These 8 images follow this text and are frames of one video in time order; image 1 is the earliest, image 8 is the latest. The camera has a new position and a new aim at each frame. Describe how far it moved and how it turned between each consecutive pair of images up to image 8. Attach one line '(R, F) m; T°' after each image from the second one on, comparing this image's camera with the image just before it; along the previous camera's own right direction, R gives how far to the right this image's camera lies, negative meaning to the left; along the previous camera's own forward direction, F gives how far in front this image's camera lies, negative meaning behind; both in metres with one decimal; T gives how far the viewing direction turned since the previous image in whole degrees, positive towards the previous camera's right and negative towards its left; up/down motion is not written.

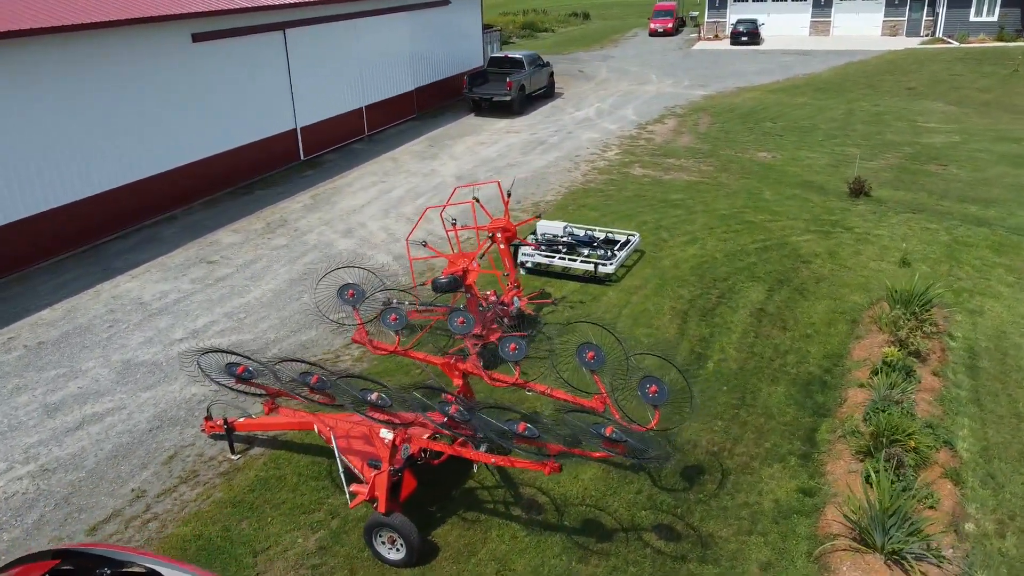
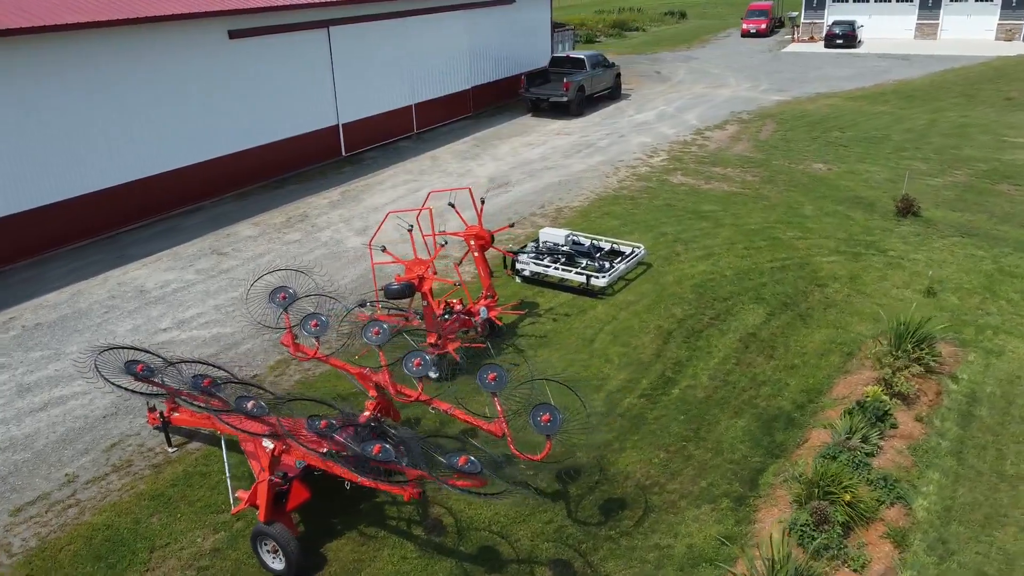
(+1.6, +0.4) m; -7°
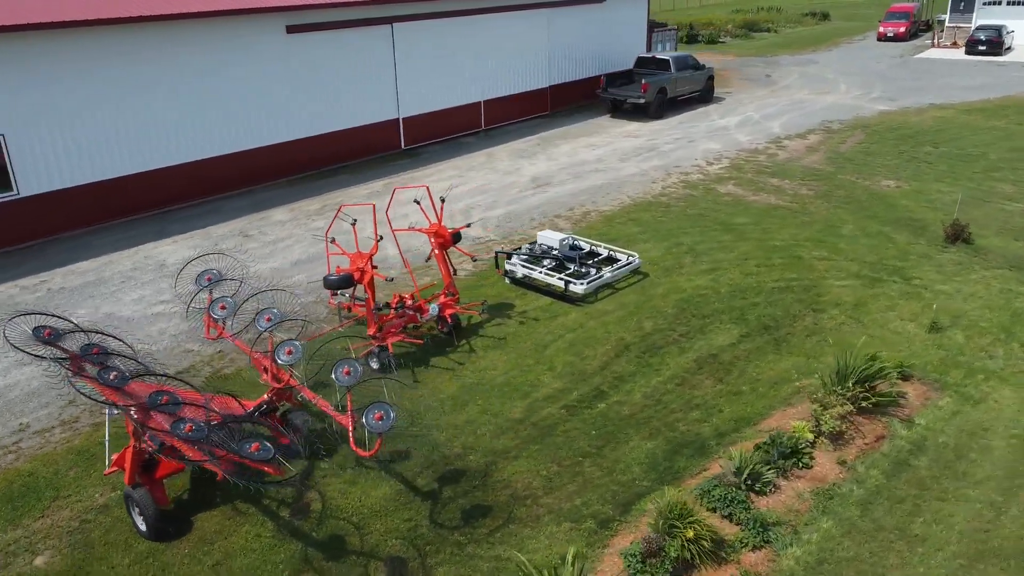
(+2.3, +0.2) m; -10°
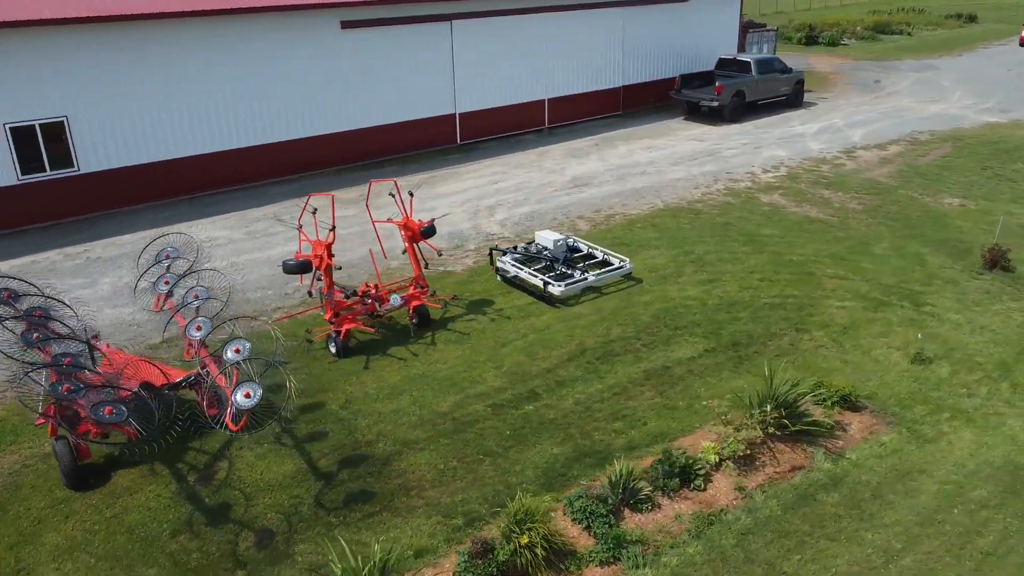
(+2.1, +0.1) m; -10°
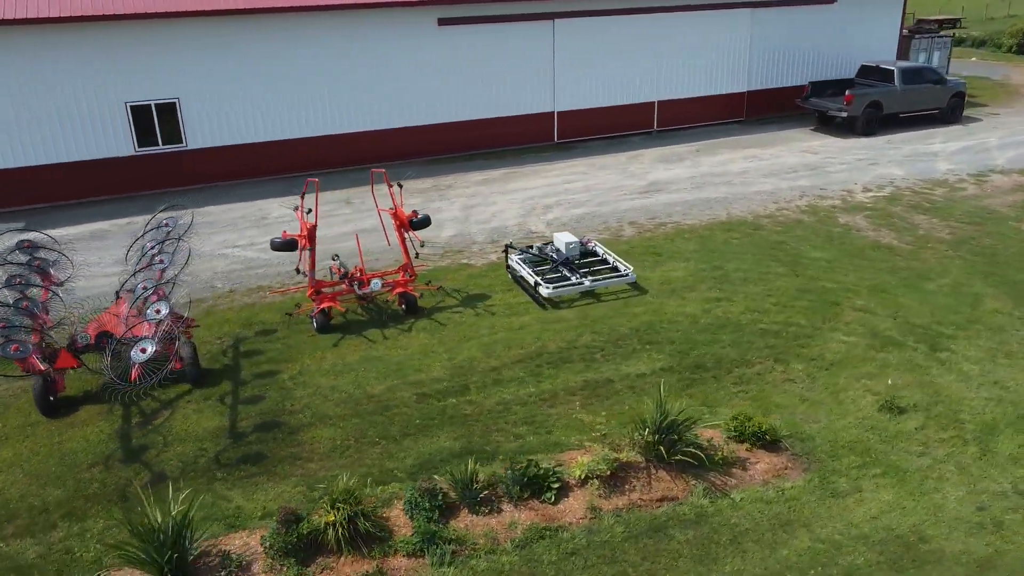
(+2.8, +0.3) m; -14°
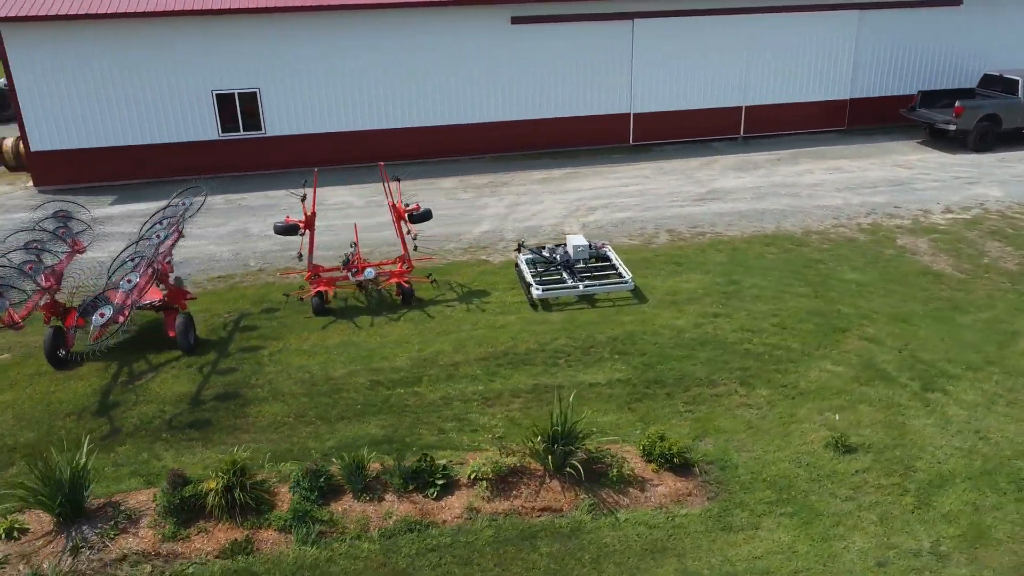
(+2.2, +0.2) m; -11°
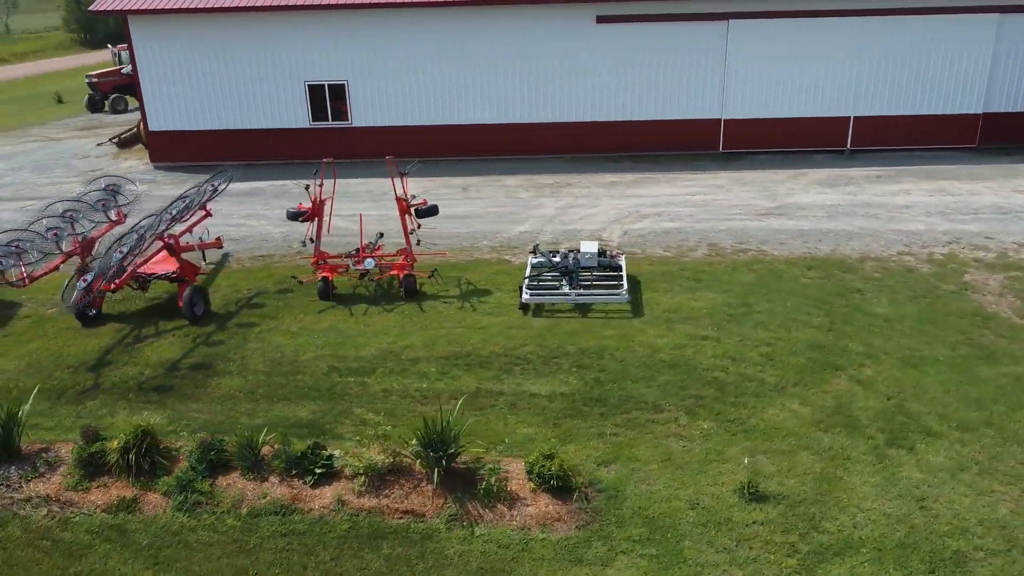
(+2.4, +0.4) m; -13°
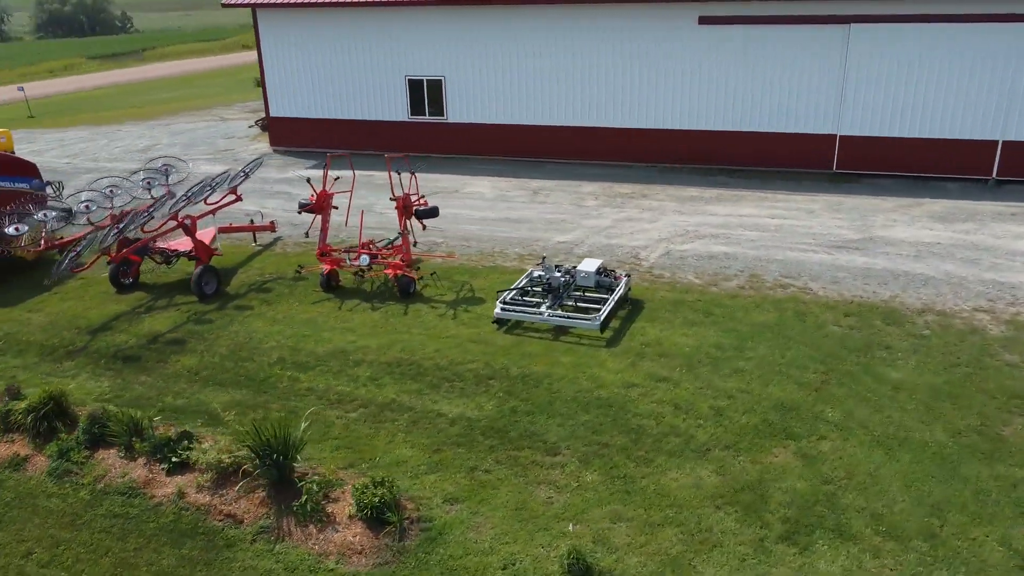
(+2.9, +0.9) m; -15°
